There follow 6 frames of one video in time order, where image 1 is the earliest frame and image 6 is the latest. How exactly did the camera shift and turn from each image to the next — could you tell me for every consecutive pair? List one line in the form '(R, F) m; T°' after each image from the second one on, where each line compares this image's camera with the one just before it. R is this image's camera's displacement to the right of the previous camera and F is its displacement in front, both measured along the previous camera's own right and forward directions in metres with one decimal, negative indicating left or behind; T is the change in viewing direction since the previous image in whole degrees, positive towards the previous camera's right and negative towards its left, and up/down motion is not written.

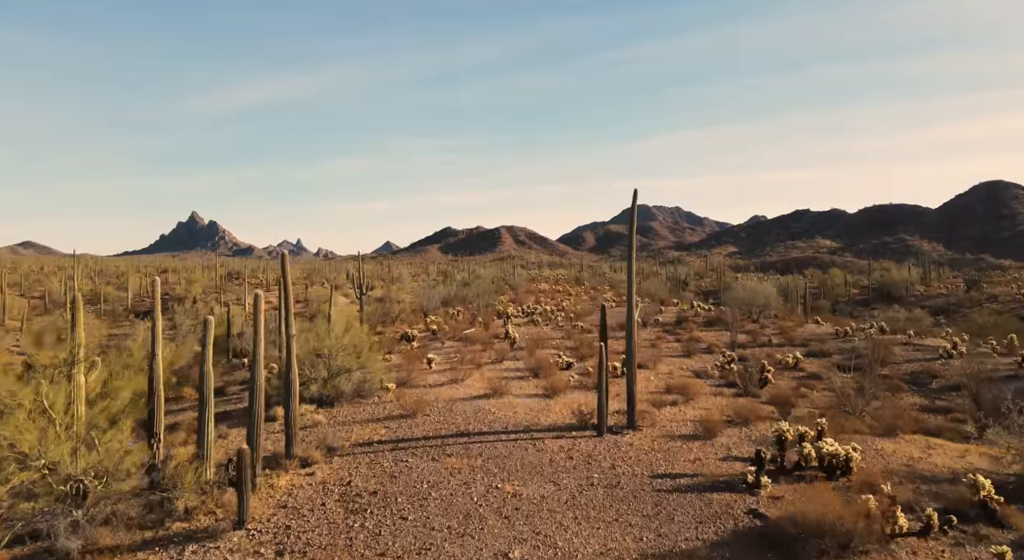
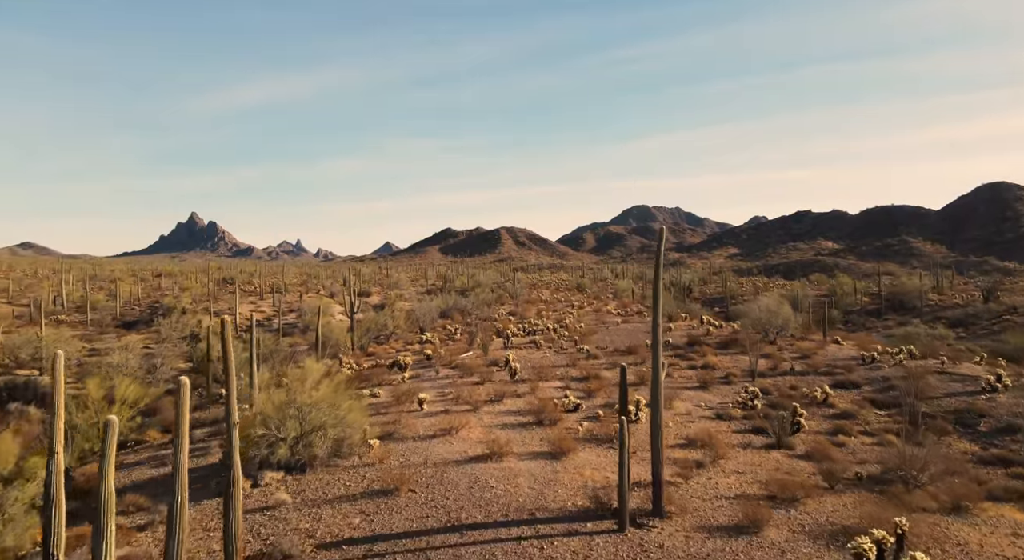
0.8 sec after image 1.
(0.0, +2.1) m; 0°
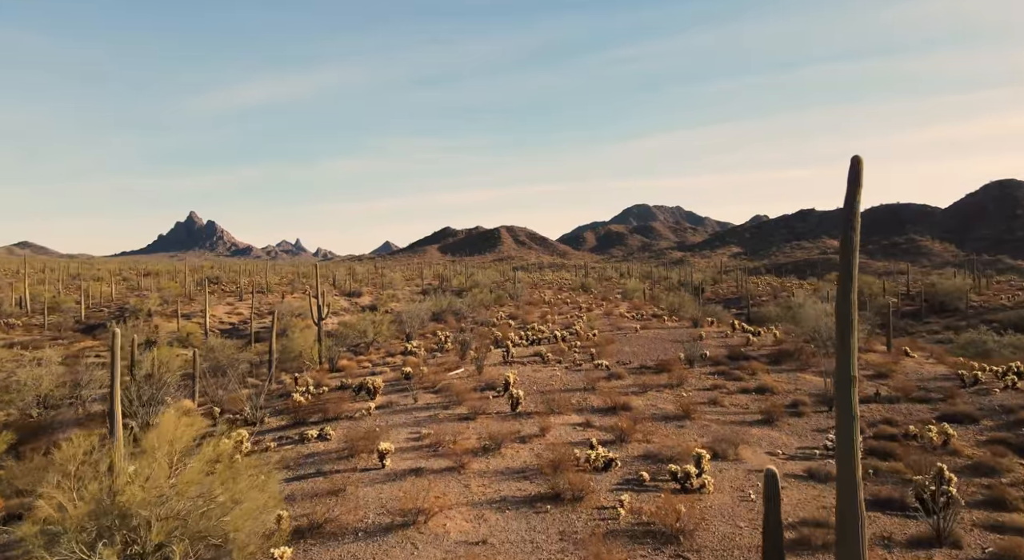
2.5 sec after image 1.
(0.0, +5.7) m; 0°
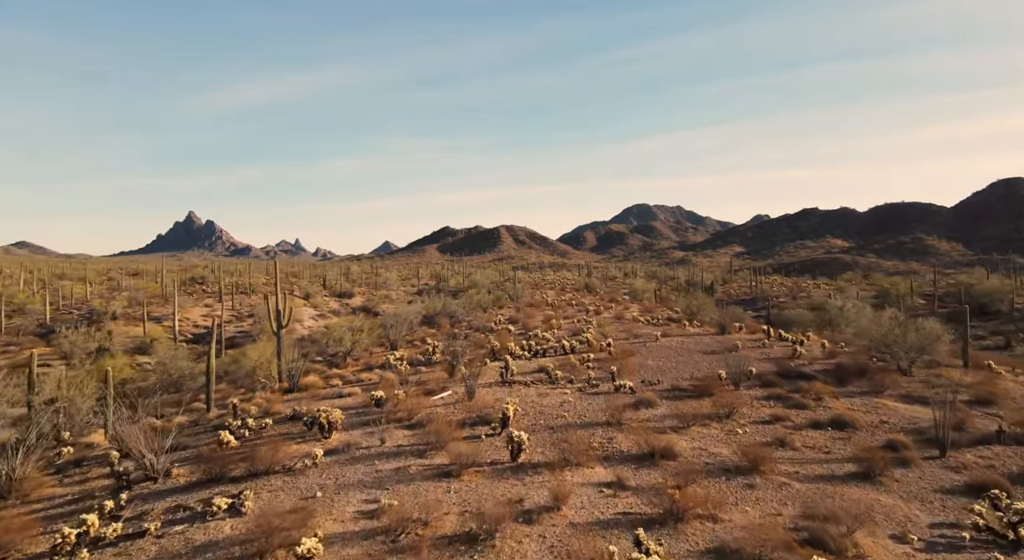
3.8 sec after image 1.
(0.0, +4.7) m; 0°
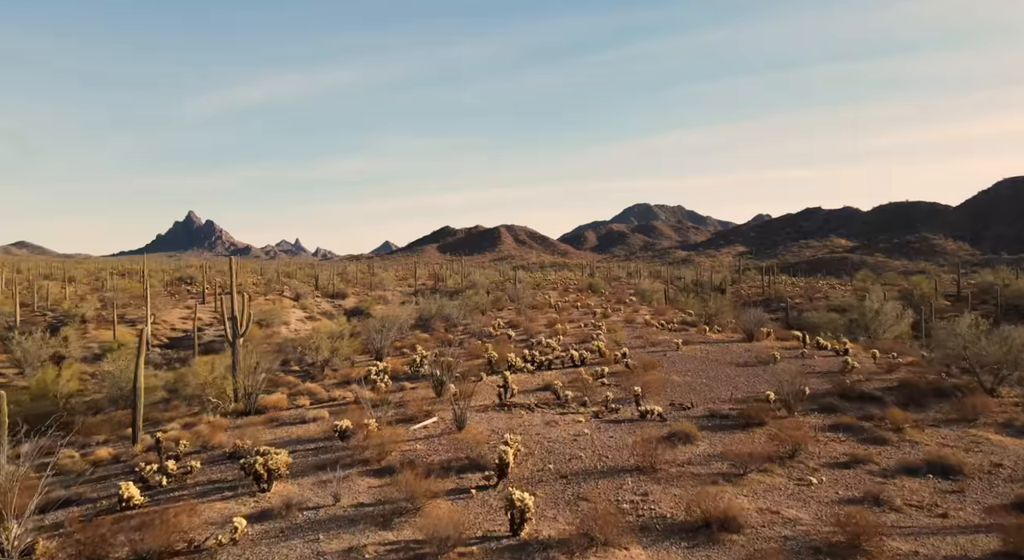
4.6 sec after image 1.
(0.0, +3.6) m; 0°
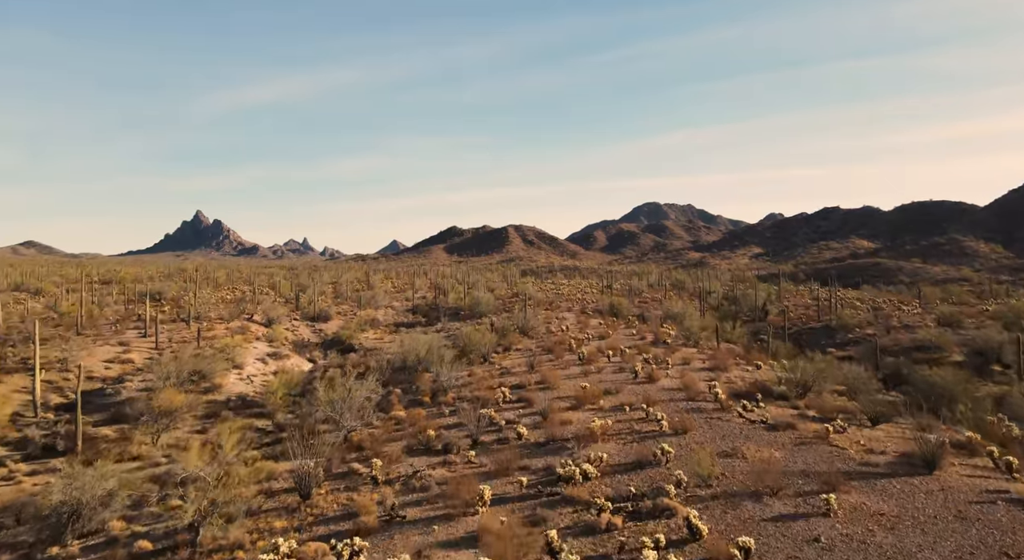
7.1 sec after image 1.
(-0.1, +11.2) m; -1°
